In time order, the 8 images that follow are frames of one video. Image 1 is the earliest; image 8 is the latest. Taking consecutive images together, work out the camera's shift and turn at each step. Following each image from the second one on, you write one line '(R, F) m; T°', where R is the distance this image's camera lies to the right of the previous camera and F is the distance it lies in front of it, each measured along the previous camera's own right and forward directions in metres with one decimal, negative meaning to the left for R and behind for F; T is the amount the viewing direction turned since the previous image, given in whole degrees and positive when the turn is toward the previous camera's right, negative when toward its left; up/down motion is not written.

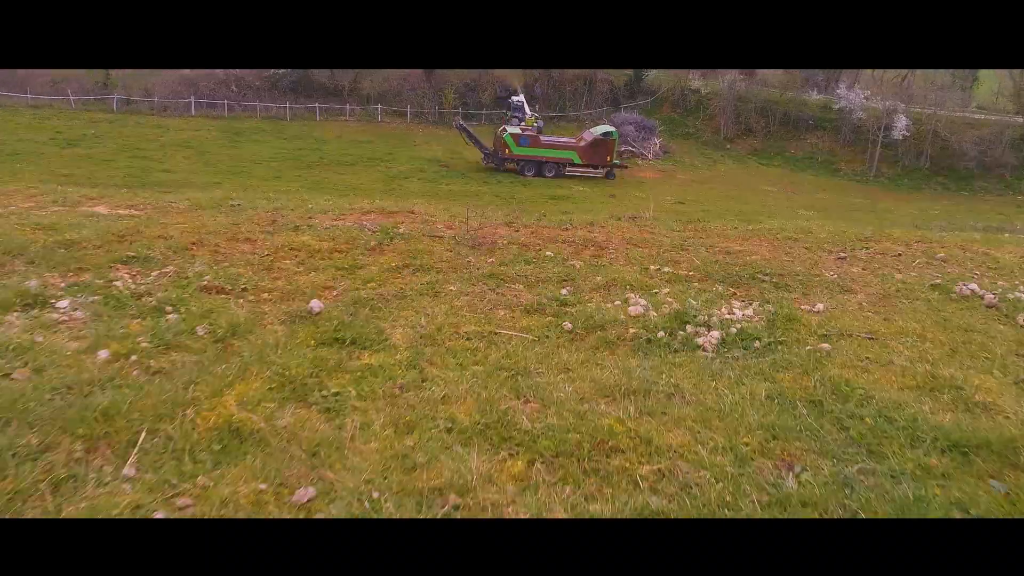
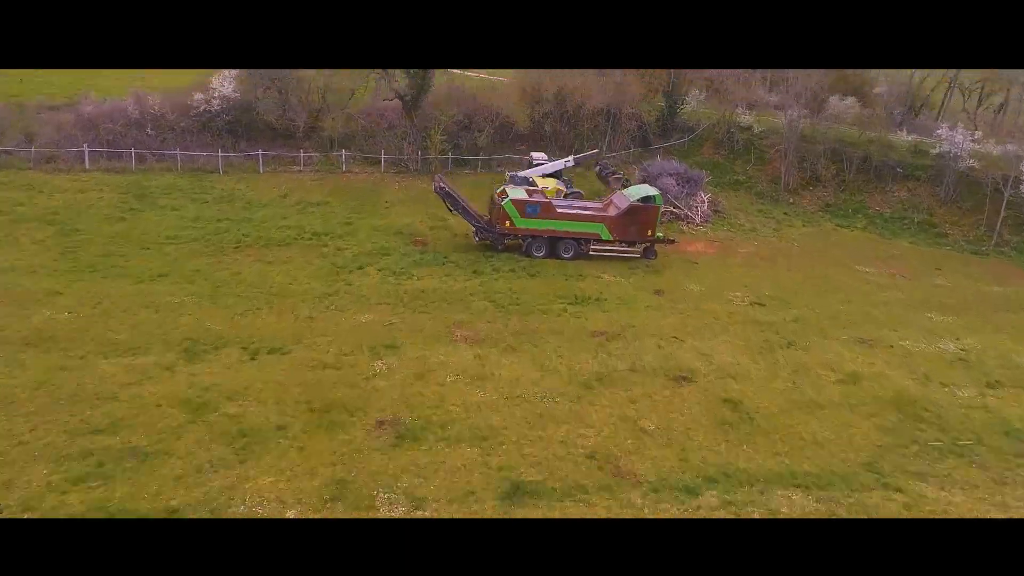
(+0.2, +8.0) m; -1°
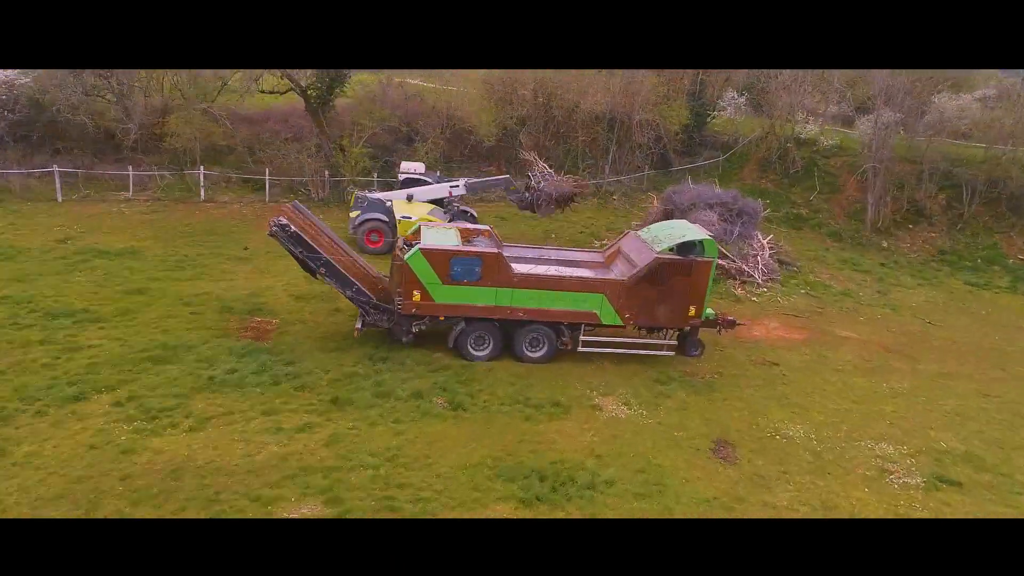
(+1.3, +9.5) m; 0°
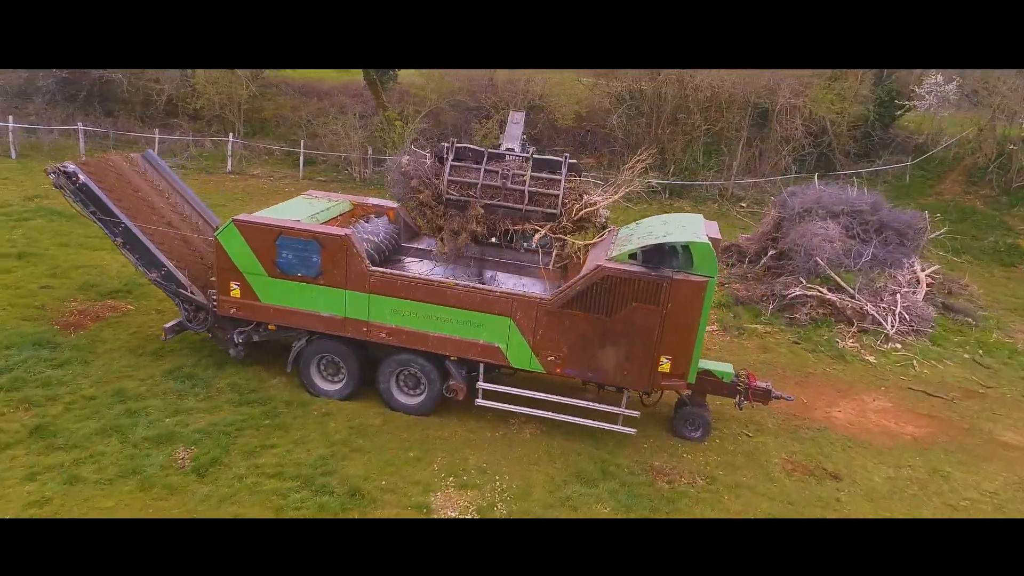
(+3.1, +4.3) m; -17°
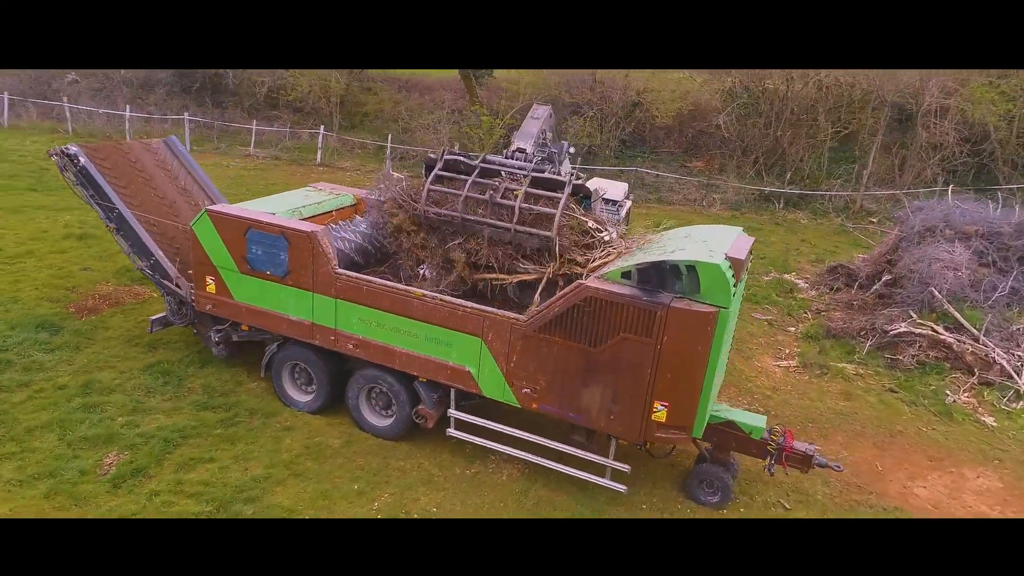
(+1.2, +1.1) m; -11°
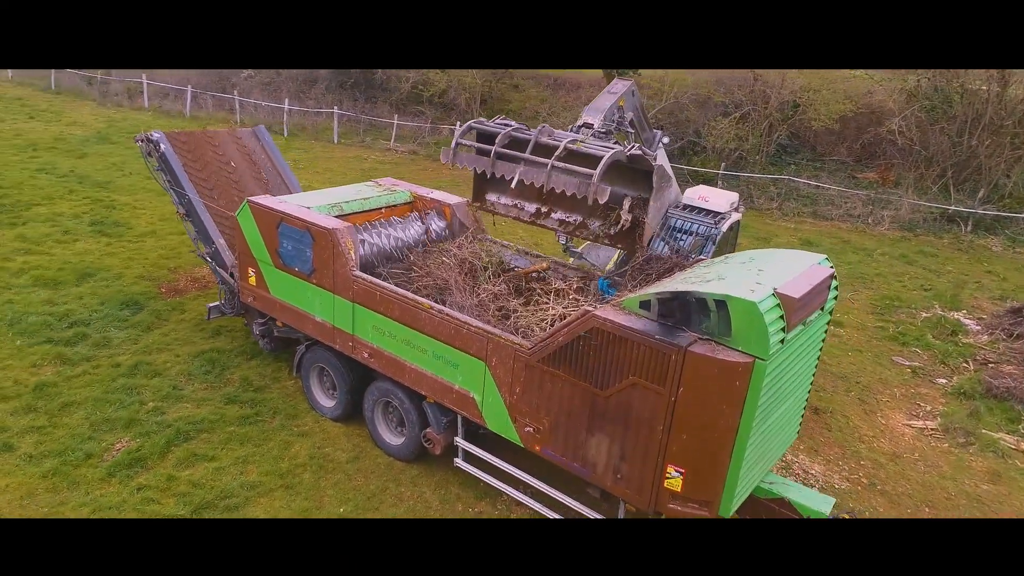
(+1.0, +0.9) m; -14°
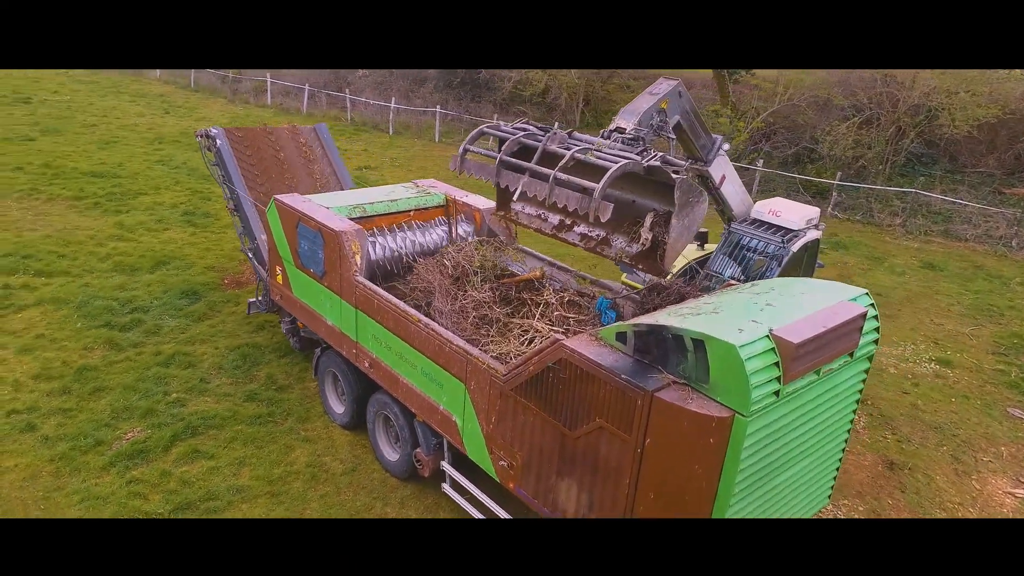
(+0.8, +0.5) m; -10°
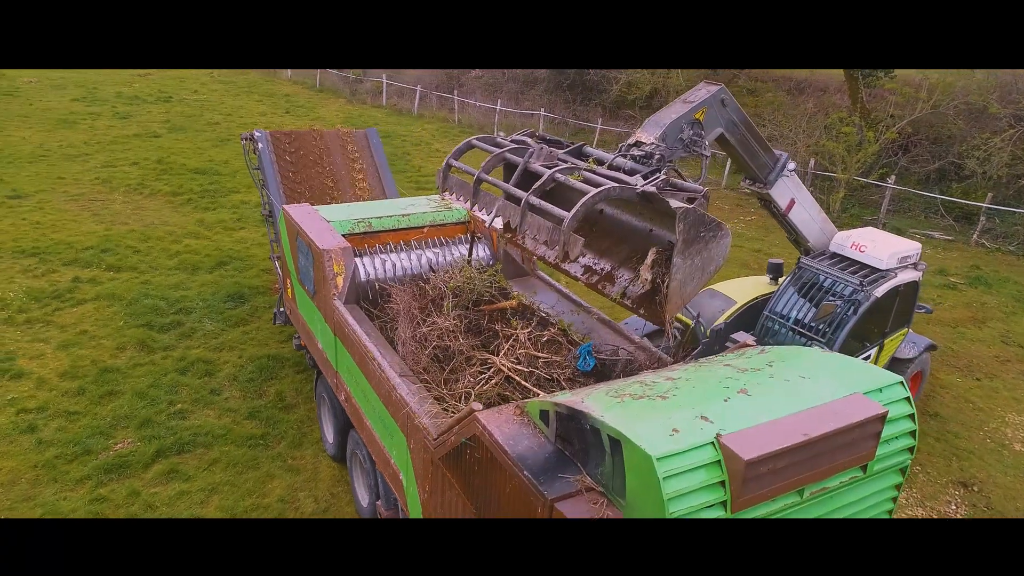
(+0.9, +0.8) m; -11°
